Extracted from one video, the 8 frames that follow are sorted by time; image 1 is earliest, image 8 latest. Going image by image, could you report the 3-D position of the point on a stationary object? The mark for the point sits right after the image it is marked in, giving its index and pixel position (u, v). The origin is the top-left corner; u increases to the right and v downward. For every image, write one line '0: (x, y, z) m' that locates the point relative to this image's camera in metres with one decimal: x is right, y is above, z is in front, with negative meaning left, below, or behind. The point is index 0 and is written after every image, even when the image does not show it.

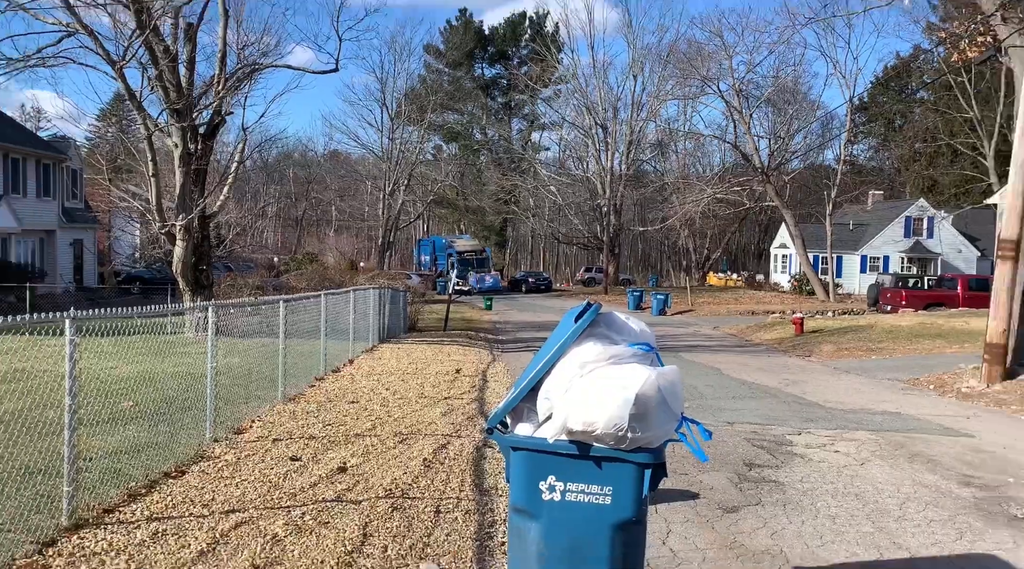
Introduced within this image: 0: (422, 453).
0: (-0.7, -1.3, +7.1) m
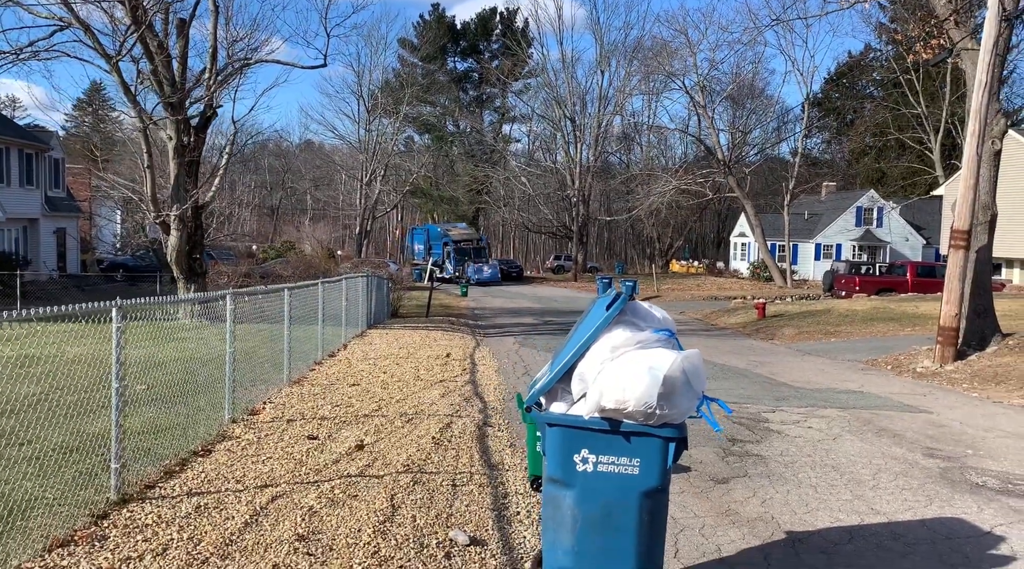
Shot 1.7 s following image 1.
0: (-0.7, -1.2, +7.5) m
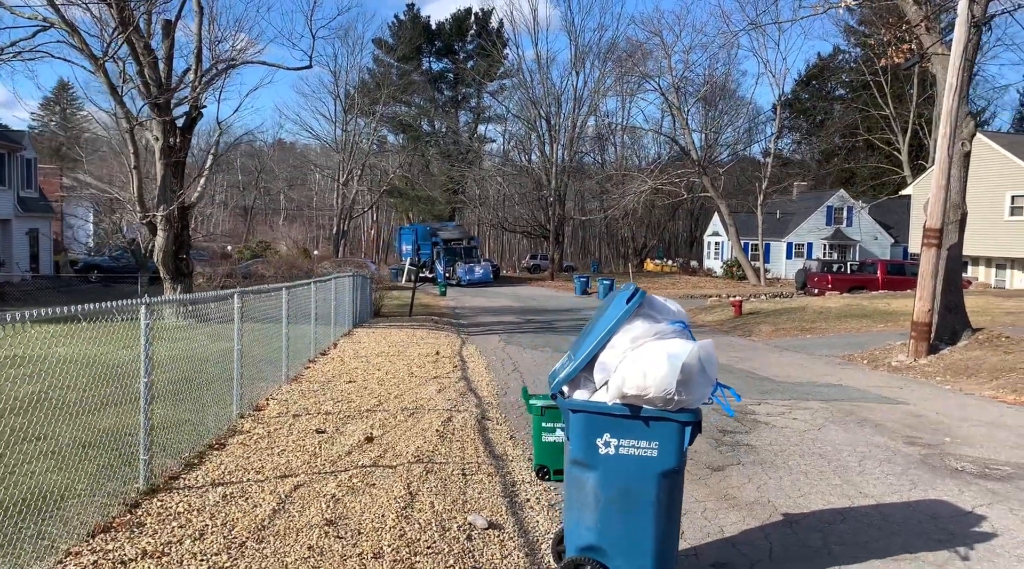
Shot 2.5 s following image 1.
0: (-0.7, -1.2, +7.7) m
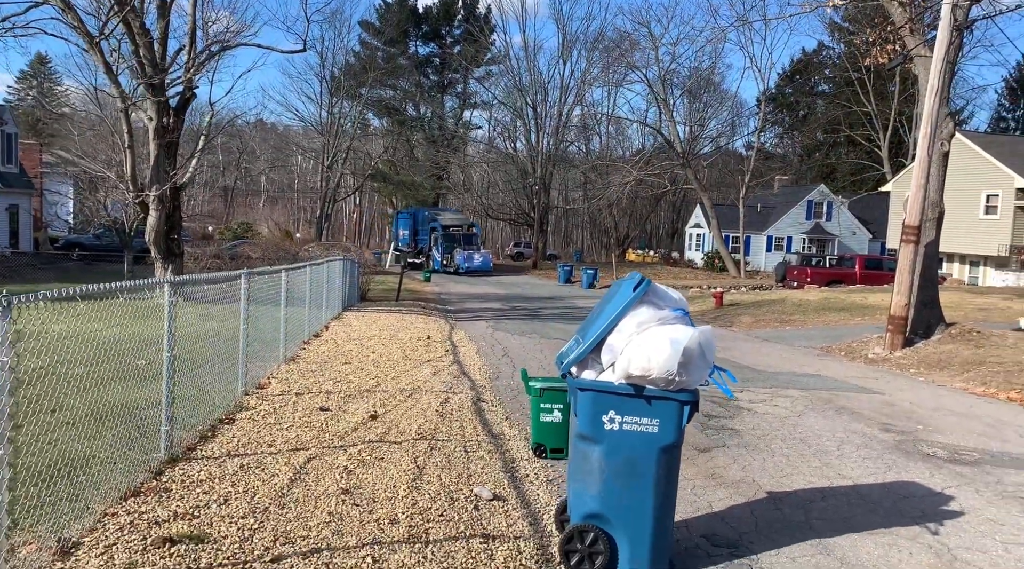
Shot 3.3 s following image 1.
0: (-0.7, -1.1, +8.0) m
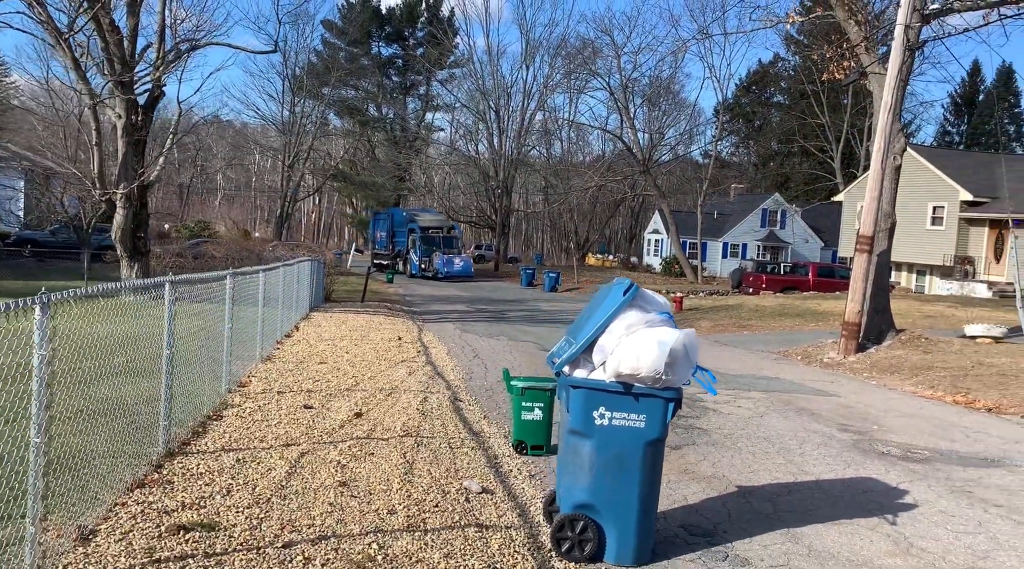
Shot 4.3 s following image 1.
0: (-0.9, -1.1, +8.3) m
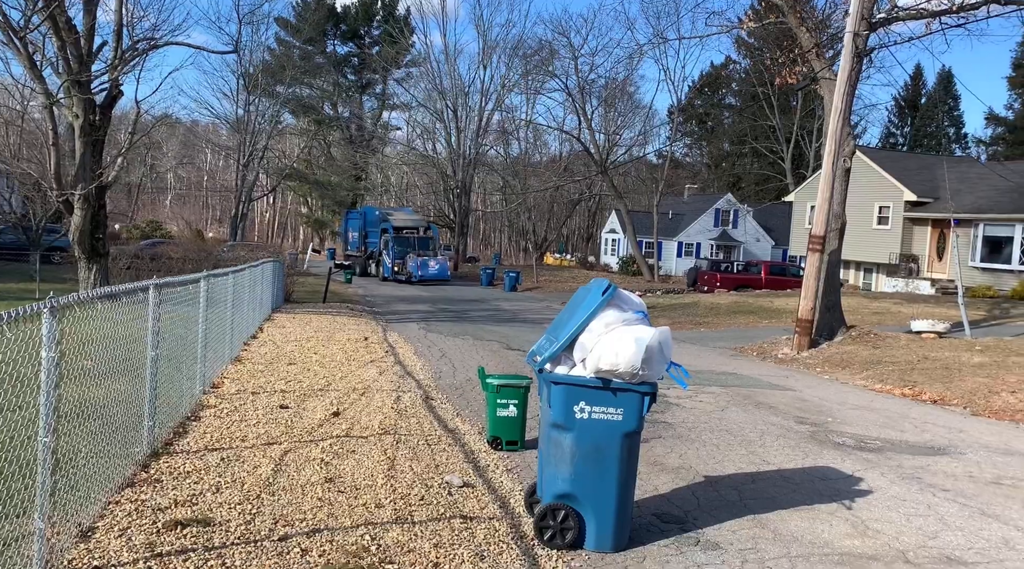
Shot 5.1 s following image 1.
0: (-1.2, -1.1, +8.4) m
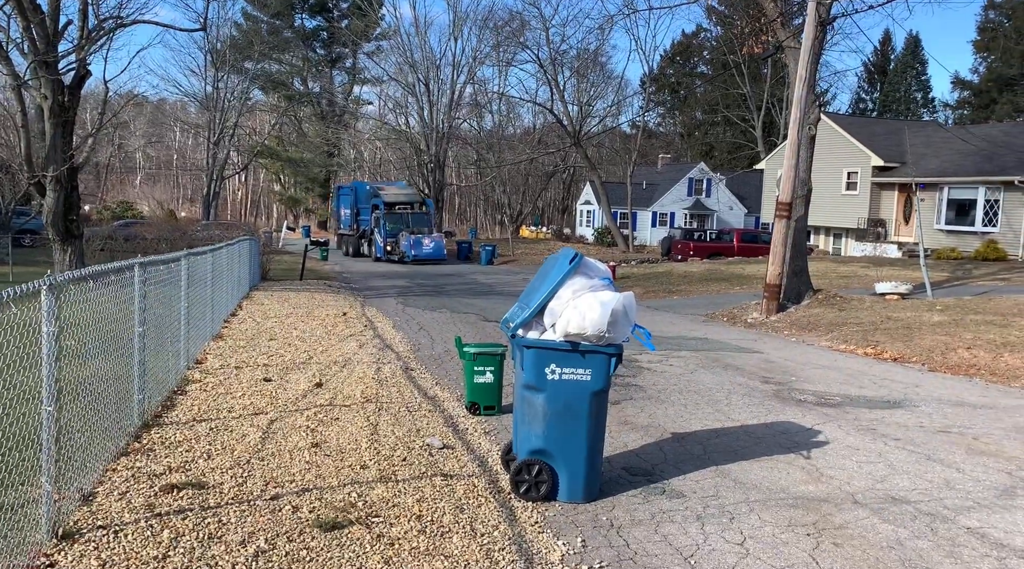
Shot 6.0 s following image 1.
0: (-1.4, -0.9, +8.7) m
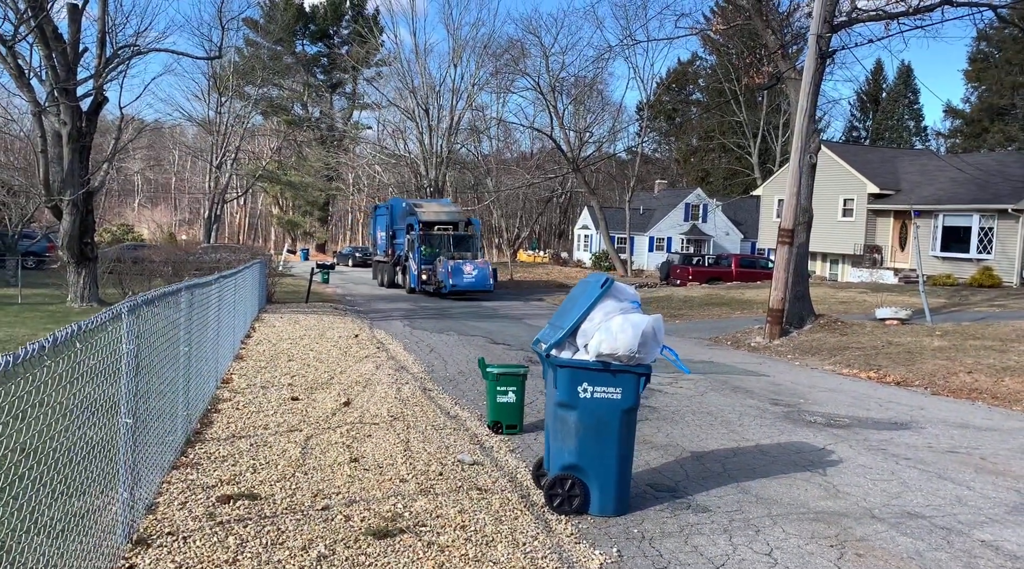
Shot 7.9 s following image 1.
0: (-1.2, -1.1, +9.0) m
